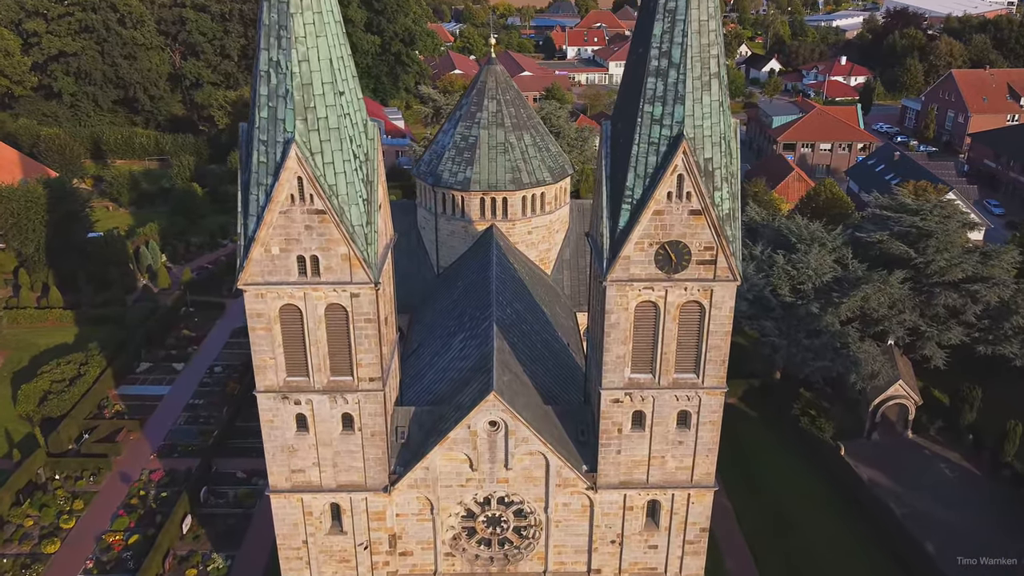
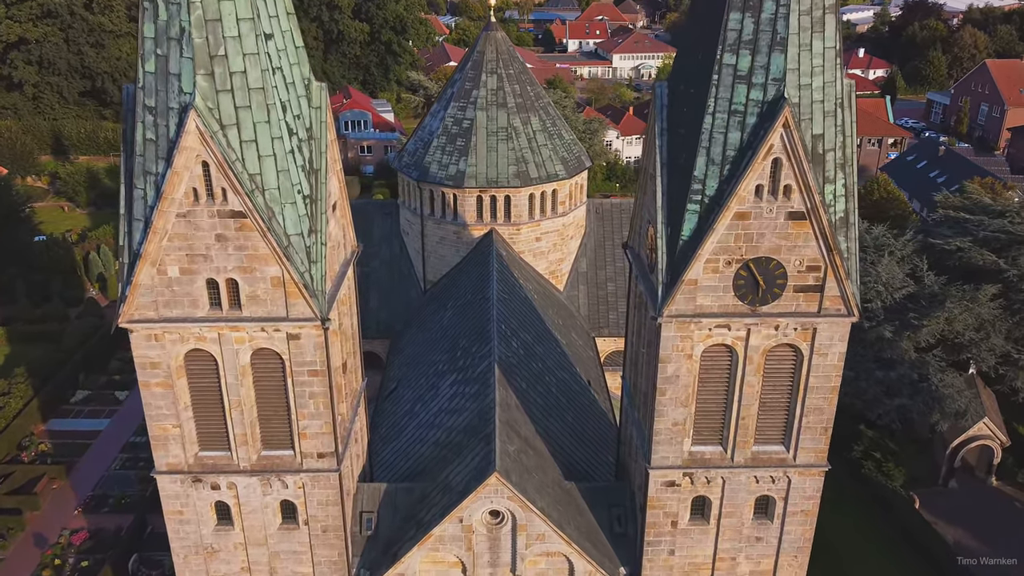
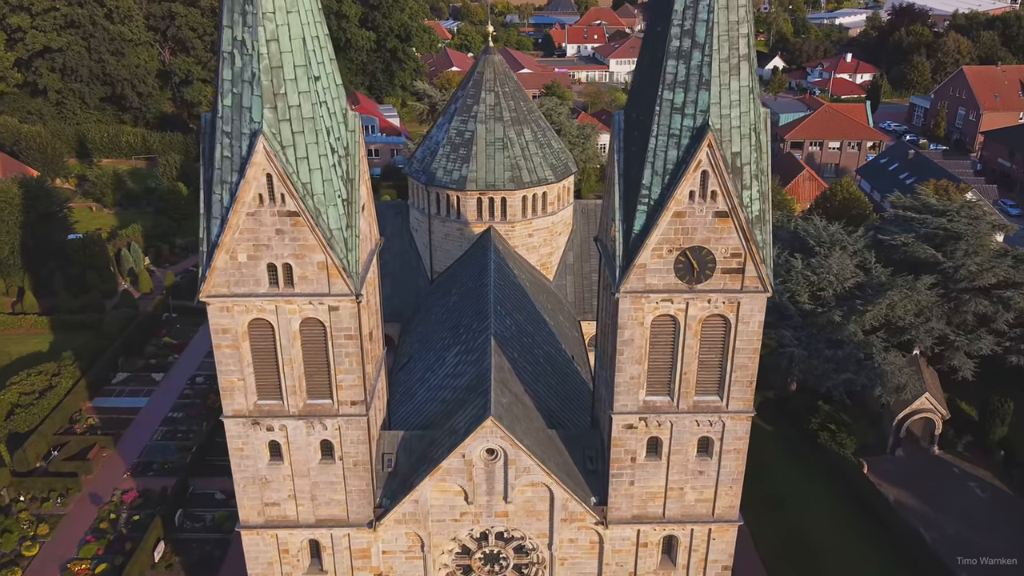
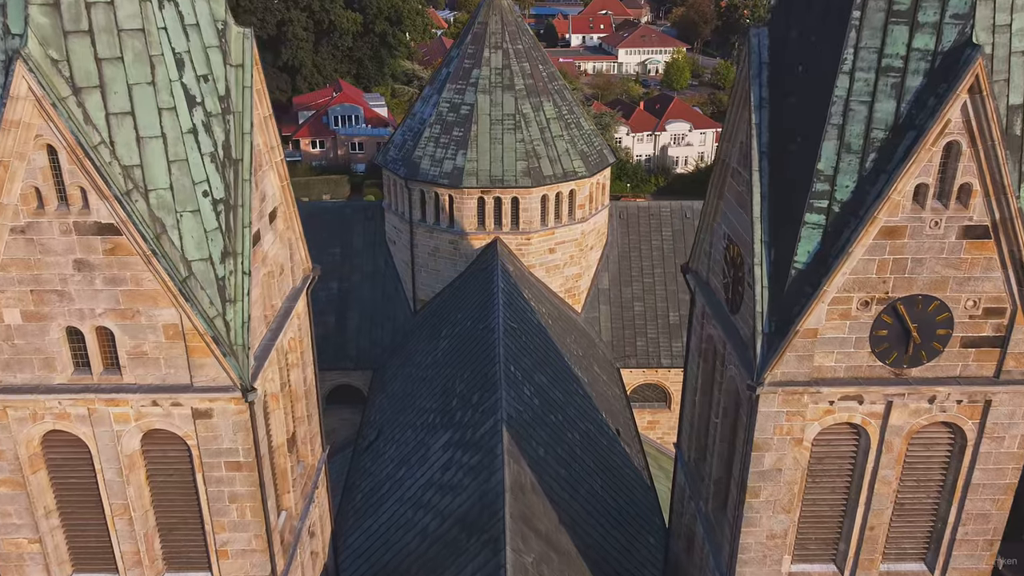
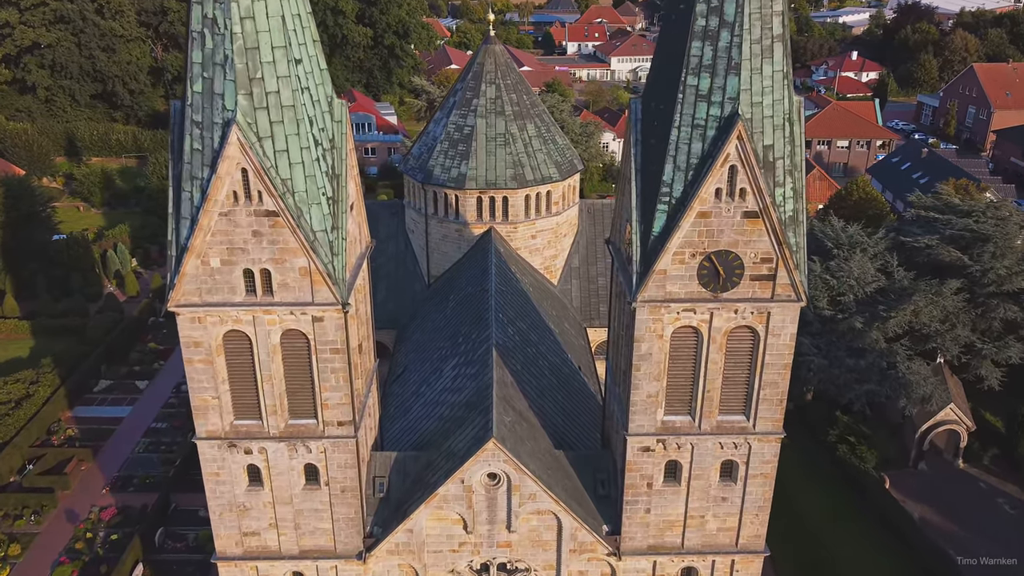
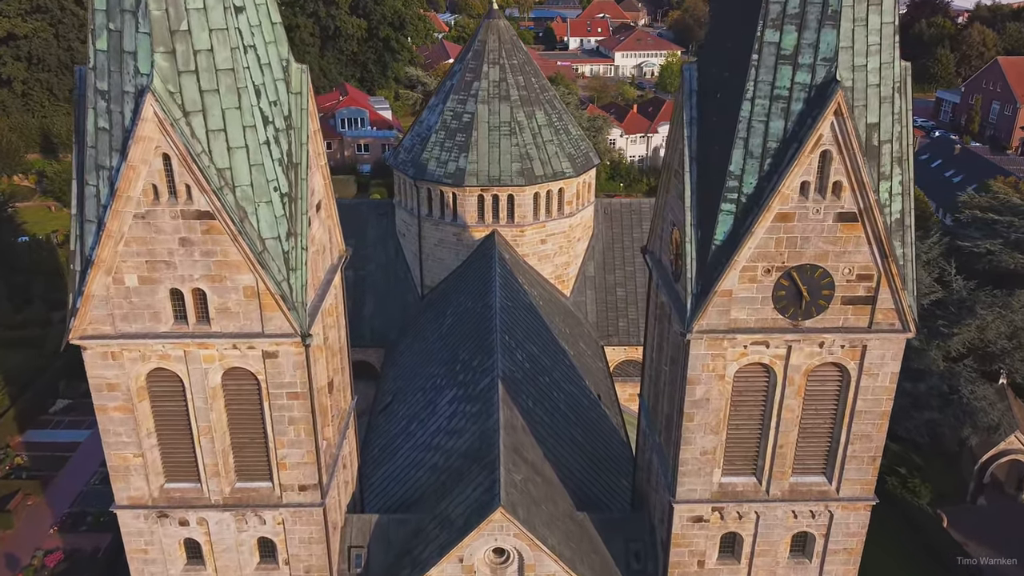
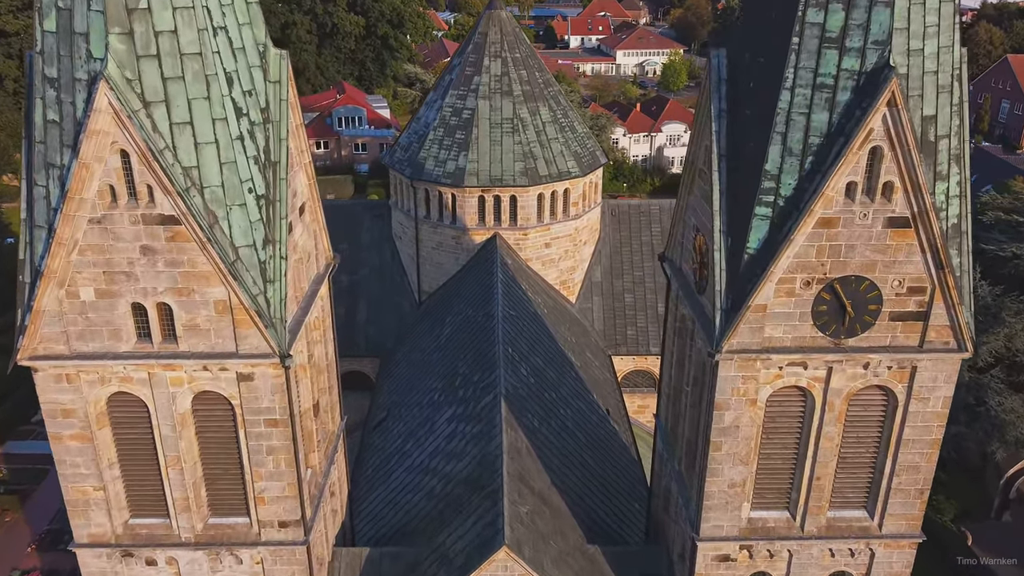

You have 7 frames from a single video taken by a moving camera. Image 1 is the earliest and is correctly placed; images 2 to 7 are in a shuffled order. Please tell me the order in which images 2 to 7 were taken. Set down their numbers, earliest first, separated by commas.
3, 5, 2, 6, 7, 4
